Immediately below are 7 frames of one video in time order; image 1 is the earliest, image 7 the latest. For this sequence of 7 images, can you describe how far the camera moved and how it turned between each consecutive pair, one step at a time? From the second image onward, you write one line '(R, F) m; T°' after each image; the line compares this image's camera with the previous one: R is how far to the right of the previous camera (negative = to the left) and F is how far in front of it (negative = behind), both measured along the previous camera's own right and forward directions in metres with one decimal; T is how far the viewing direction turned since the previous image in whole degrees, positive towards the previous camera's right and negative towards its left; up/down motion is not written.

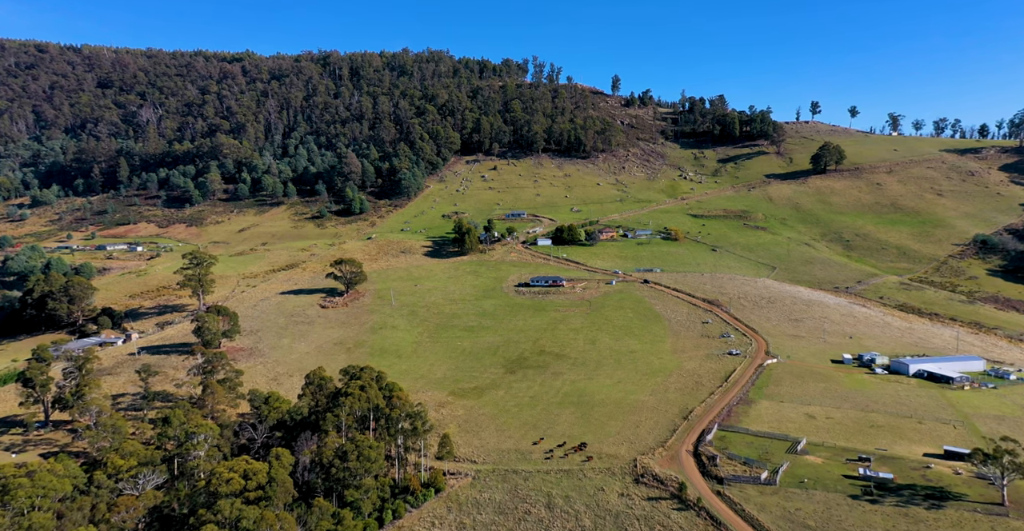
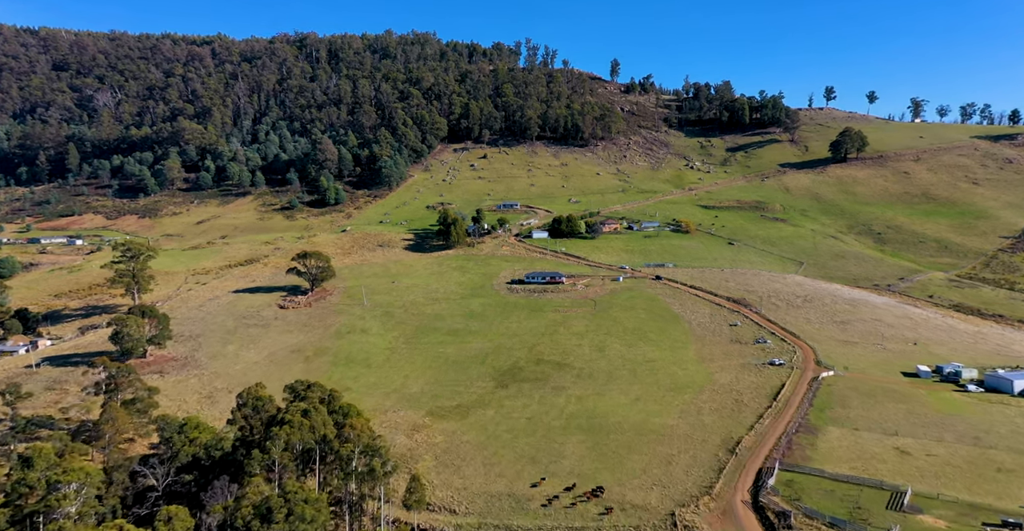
(0.0, +18.2) m; +1°
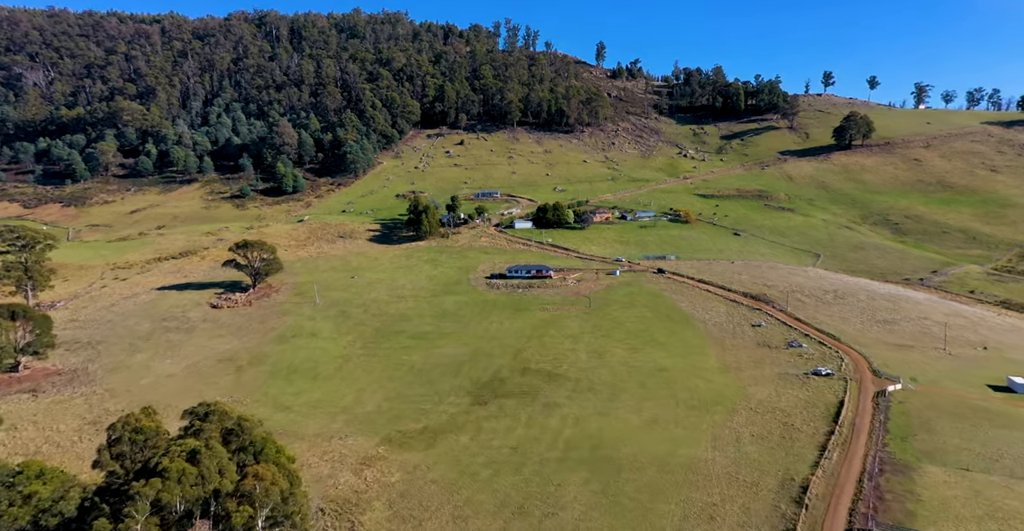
(-0.1, +16.7) m; +2°
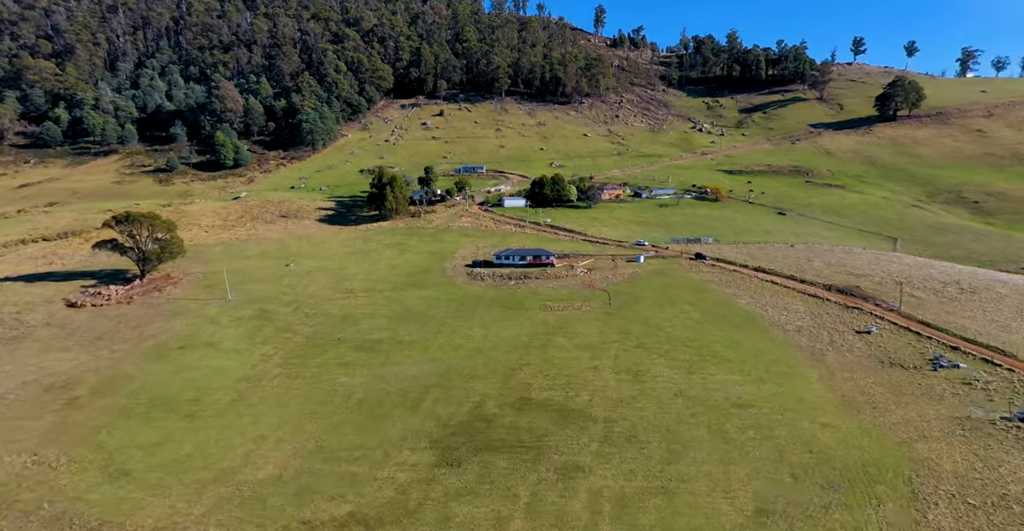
(-0.1, +26.7) m; +1°
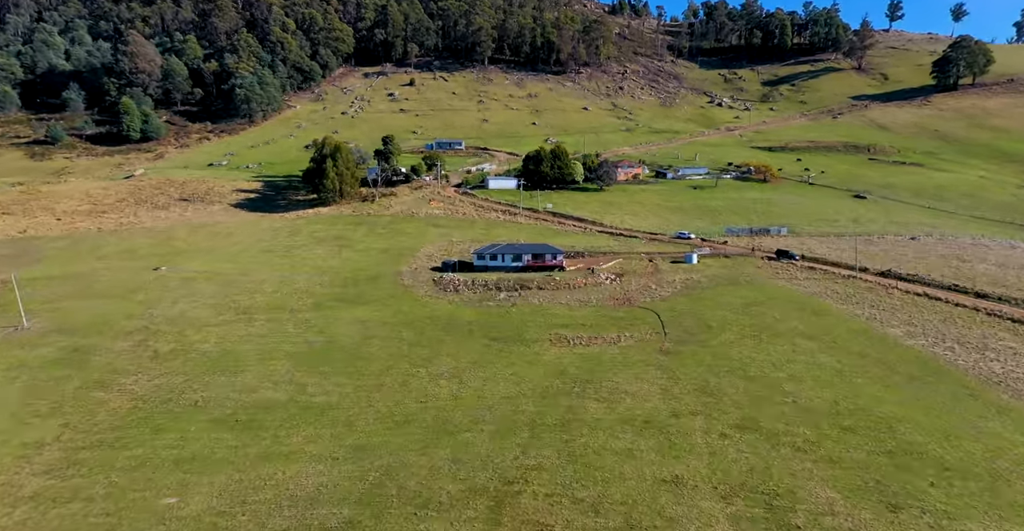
(-0.4, +27.1) m; +1°
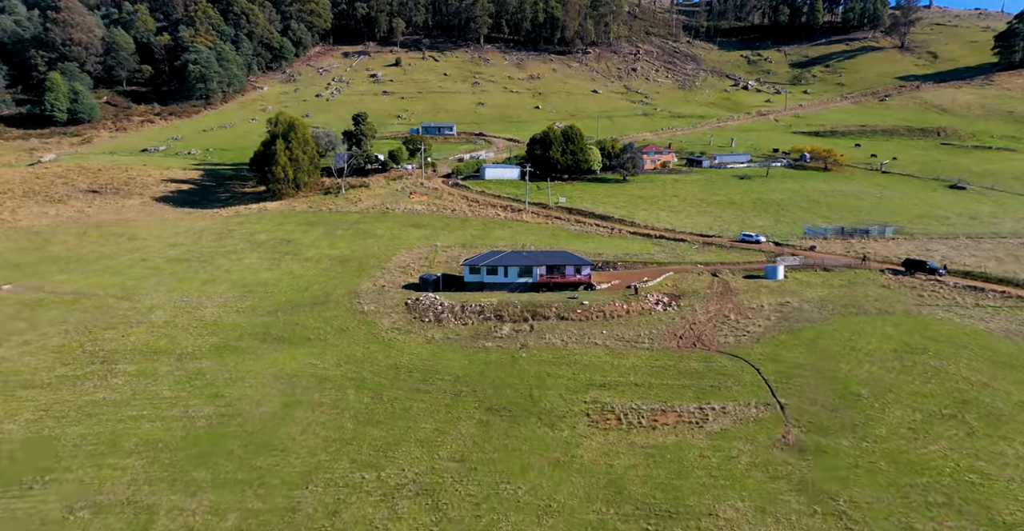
(-0.5, +16.7) m; 0°
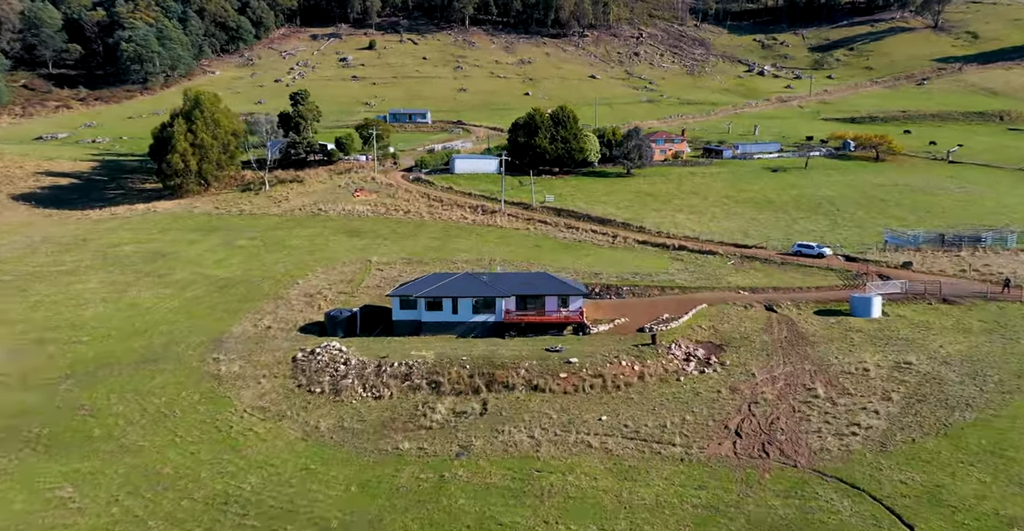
(+1.8, +13.8) m; 0°
